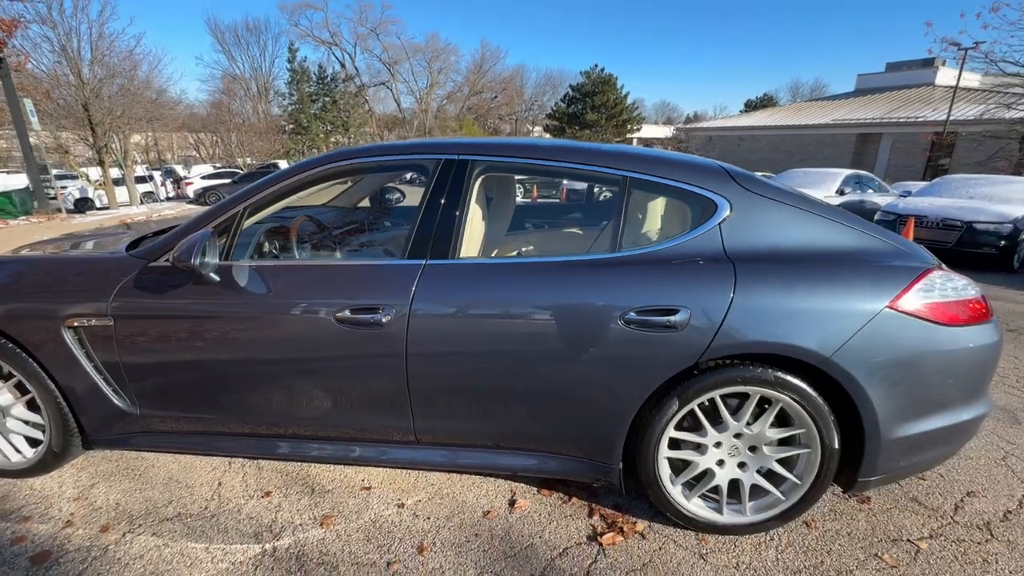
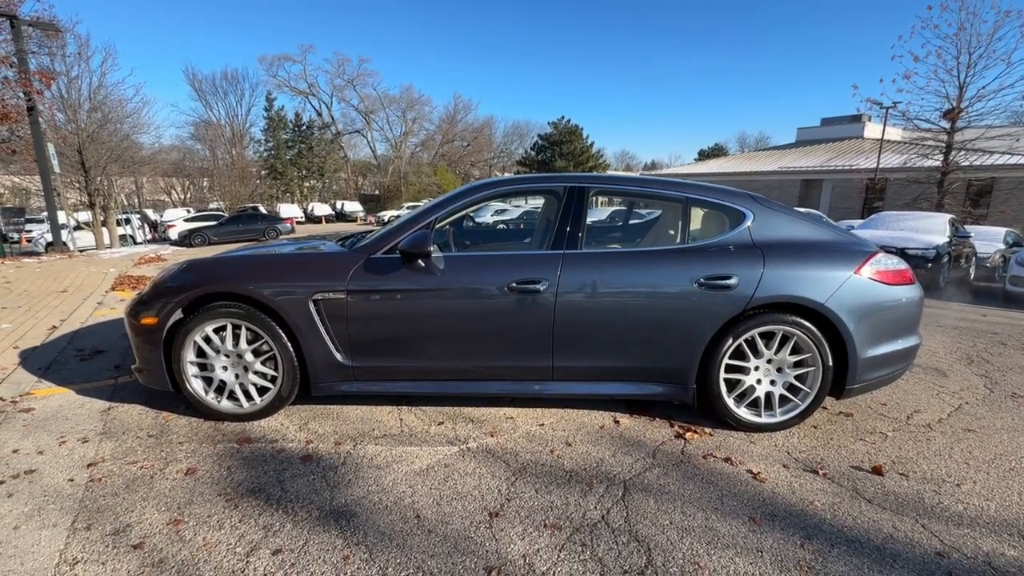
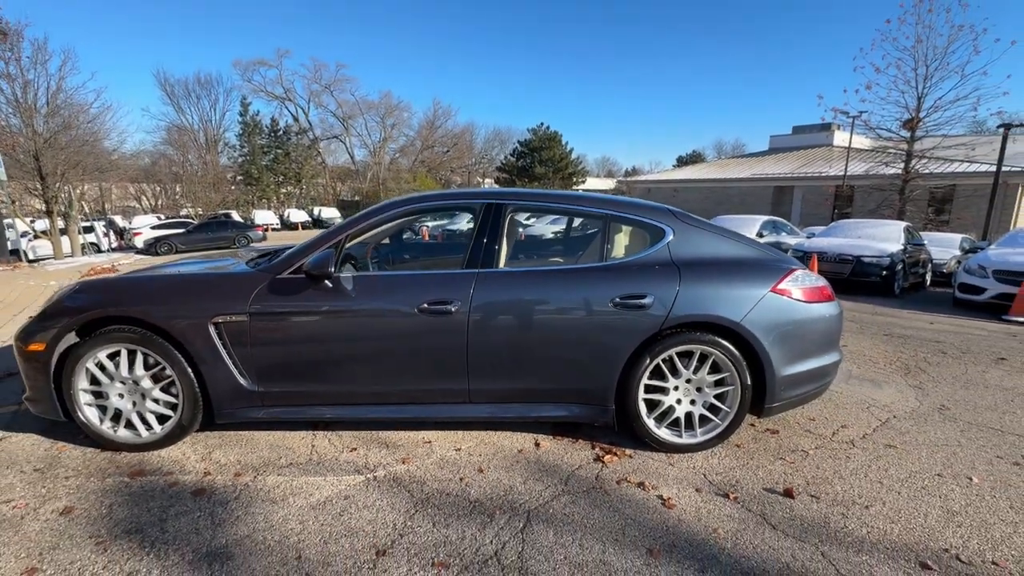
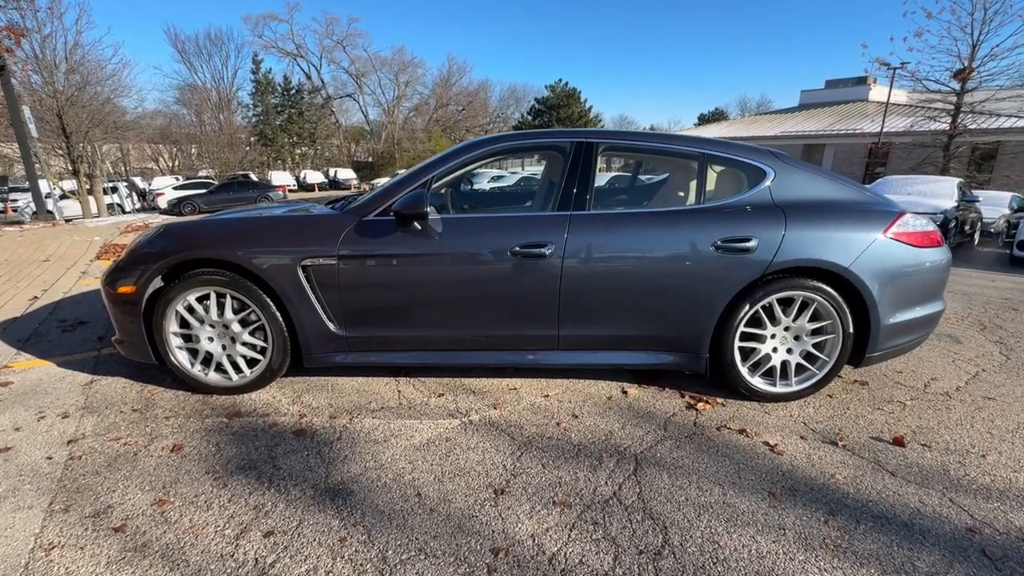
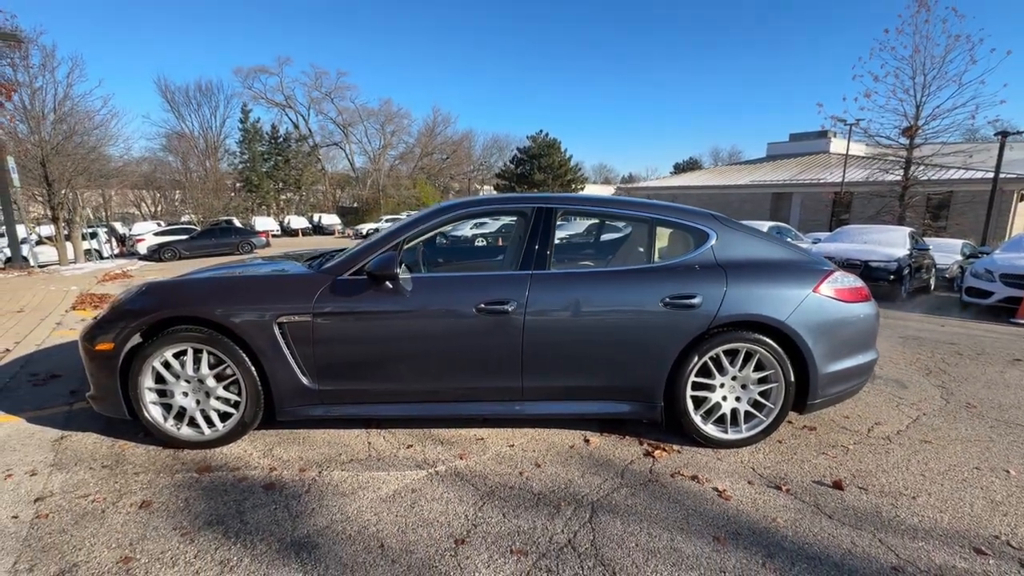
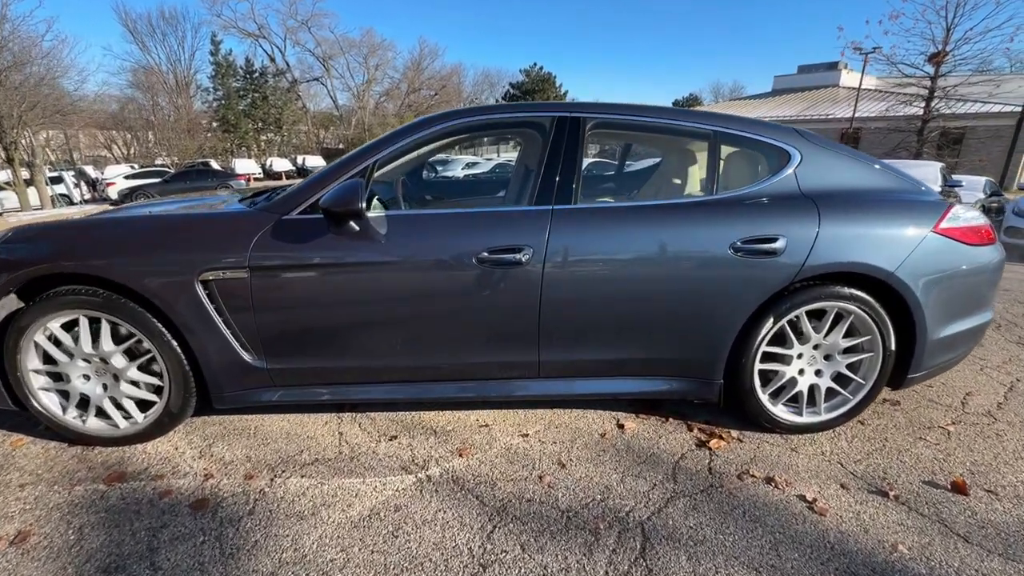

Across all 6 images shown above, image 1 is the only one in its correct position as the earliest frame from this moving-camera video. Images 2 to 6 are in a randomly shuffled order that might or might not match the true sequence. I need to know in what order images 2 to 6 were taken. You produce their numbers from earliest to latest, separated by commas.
3, 5, 2, 4, 6
